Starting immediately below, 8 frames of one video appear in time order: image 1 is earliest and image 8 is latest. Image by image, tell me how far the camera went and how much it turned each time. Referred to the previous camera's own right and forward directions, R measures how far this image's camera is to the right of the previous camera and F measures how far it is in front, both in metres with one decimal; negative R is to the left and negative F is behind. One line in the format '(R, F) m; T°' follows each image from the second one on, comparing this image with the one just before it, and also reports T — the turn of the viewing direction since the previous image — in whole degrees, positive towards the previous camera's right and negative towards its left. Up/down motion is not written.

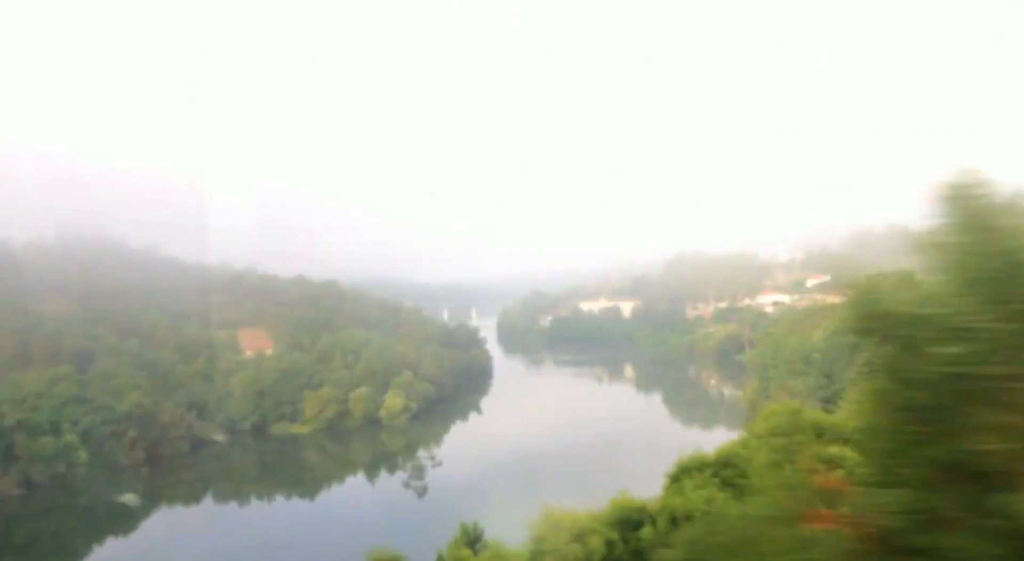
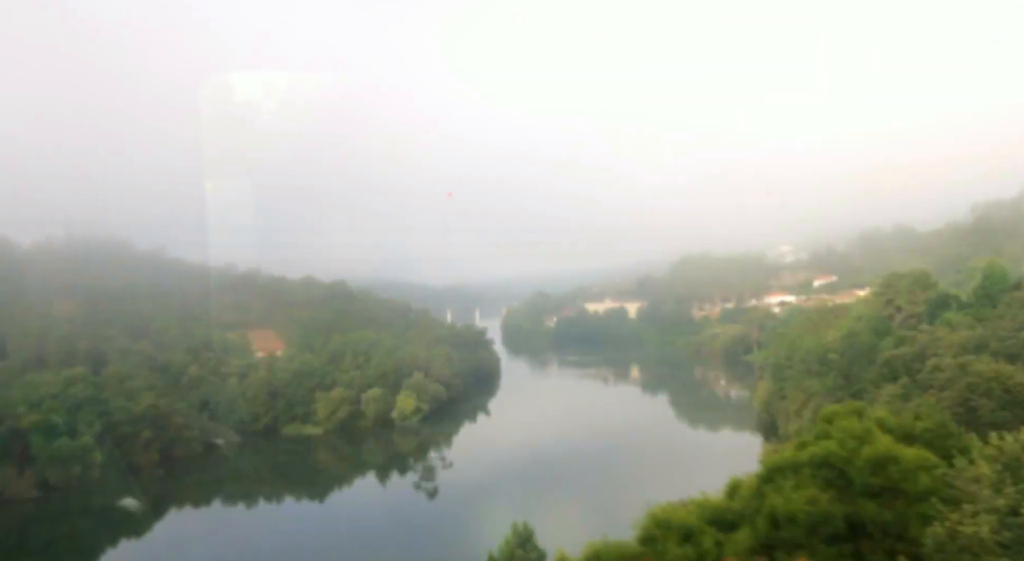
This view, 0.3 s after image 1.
(-0.2, 0.0) m; 0°
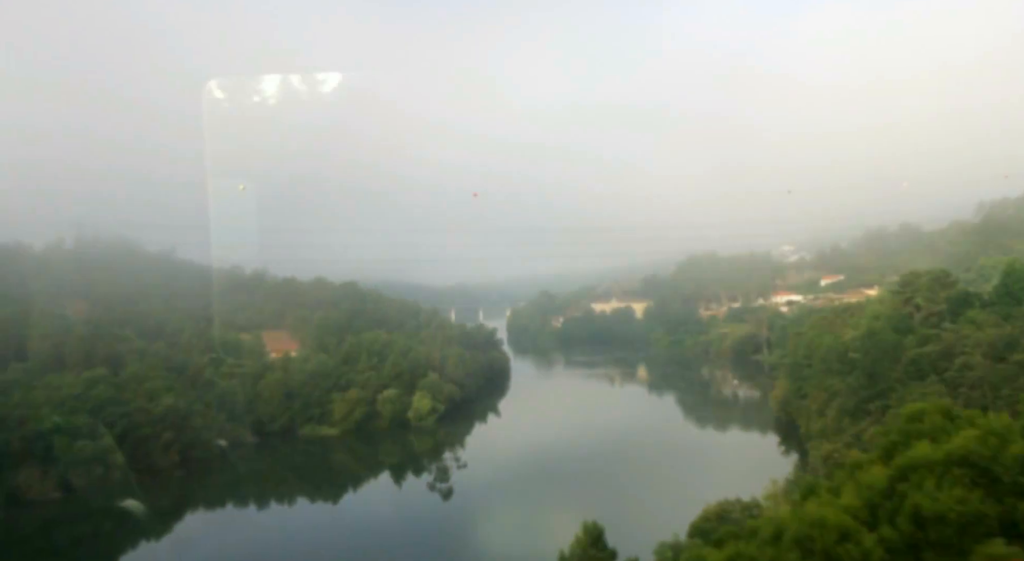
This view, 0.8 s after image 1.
(-0.3, -0.1) m; 0°
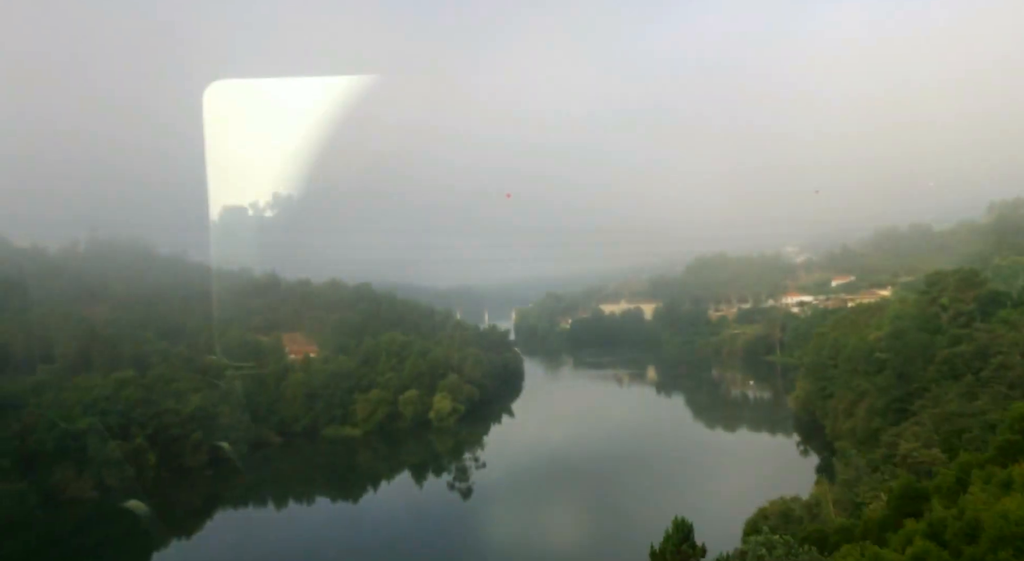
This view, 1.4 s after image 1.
(-0.4, -0.1) m; 0°
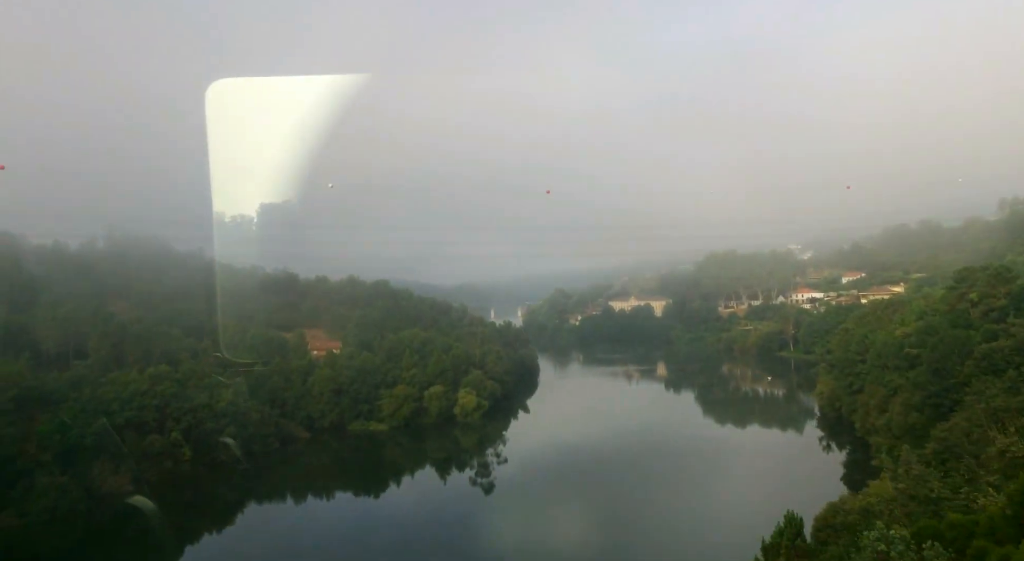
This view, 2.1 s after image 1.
(-0.5, -0.2) m; 0°
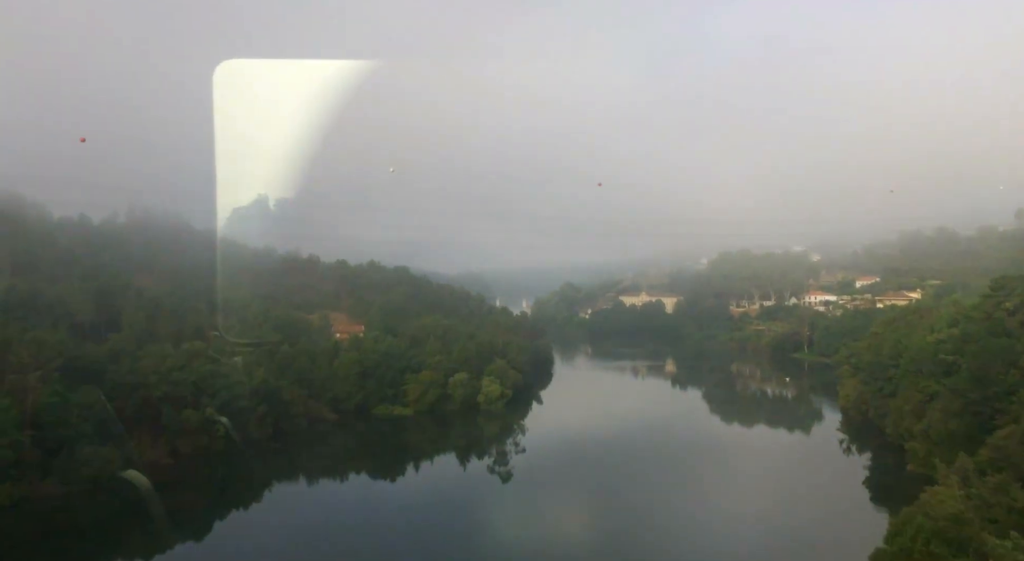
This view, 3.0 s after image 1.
(-0.7, -0.1) m; 0°
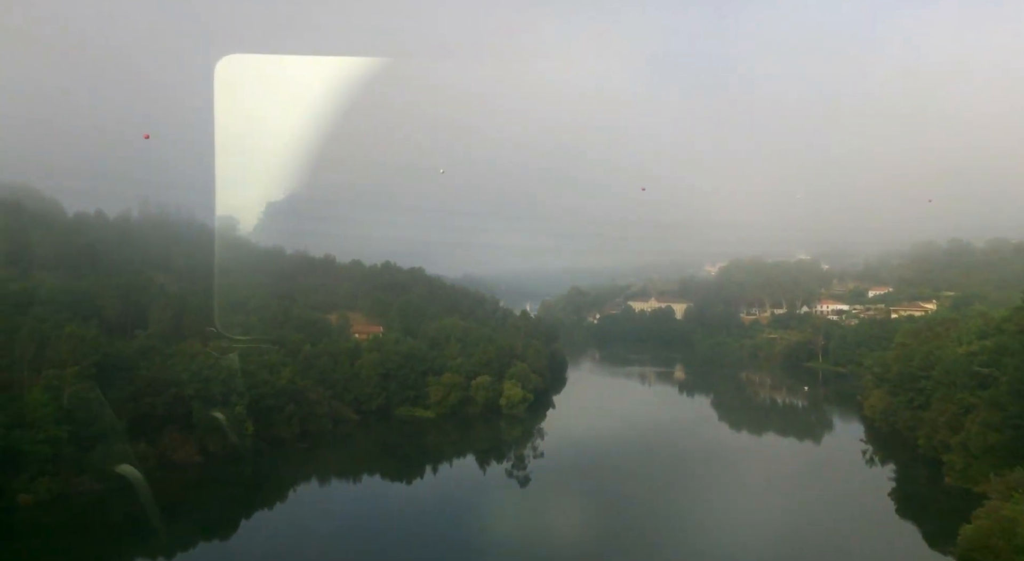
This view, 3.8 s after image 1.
(-0.6, 0.0) m; 0°
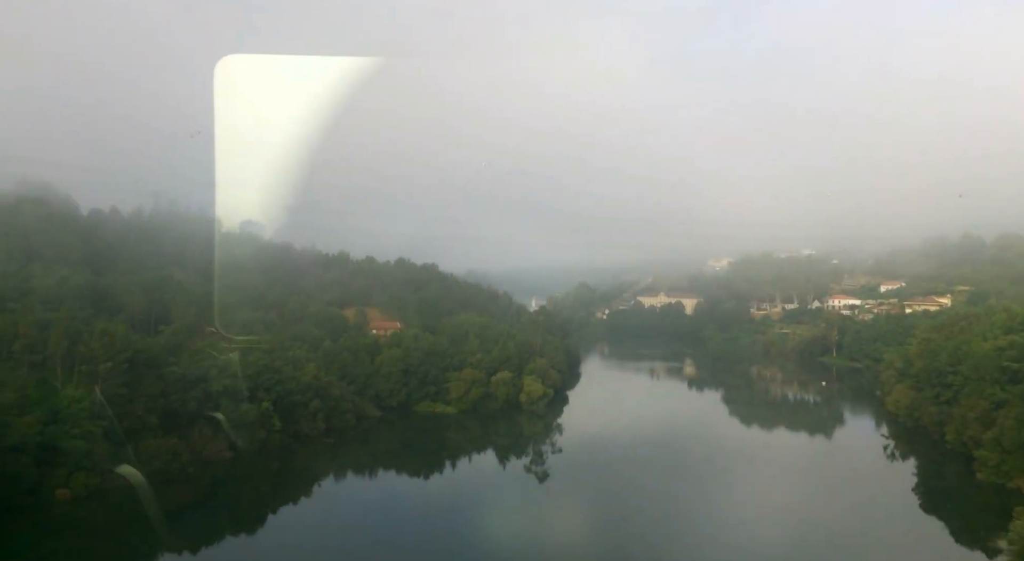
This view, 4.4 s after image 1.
(-0.4, 0.0) m; 0°
